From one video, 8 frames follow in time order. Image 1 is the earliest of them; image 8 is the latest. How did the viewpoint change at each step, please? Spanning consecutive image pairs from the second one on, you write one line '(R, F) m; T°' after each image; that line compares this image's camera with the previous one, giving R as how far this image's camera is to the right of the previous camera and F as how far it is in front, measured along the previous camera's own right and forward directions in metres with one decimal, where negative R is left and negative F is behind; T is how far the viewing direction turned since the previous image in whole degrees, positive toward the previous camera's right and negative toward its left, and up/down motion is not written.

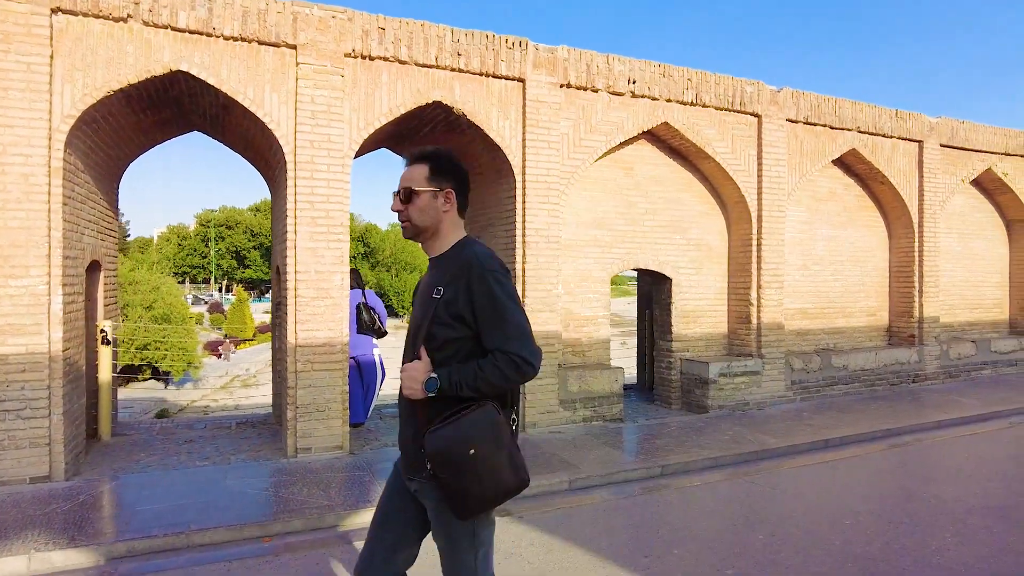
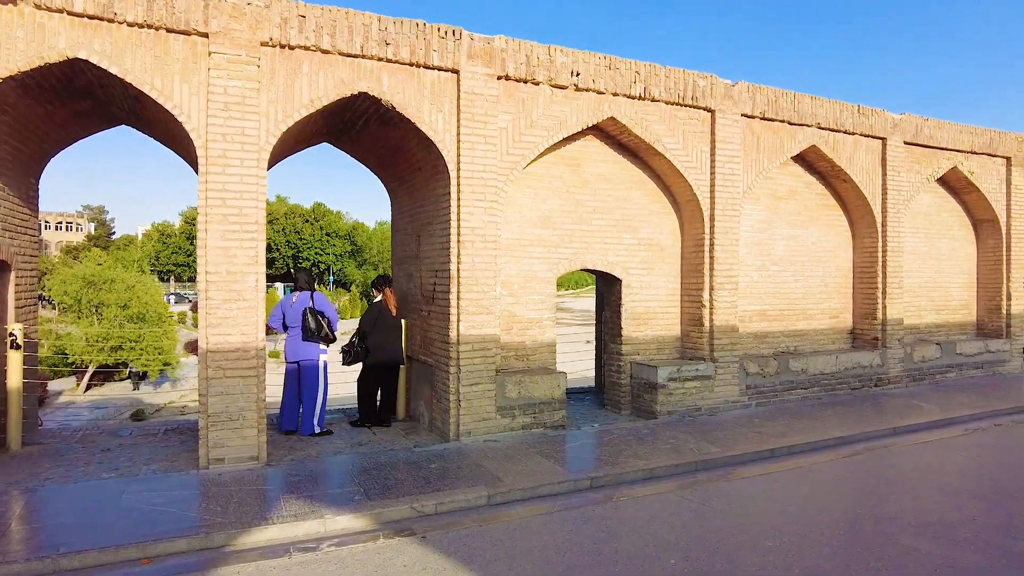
(+0.6, +0.3) m; +1°
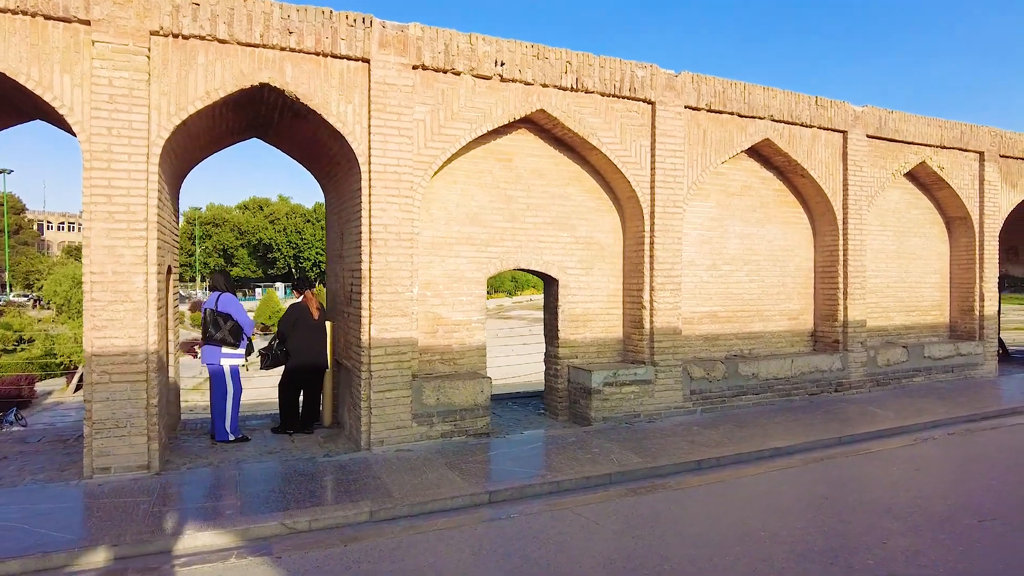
(+0.9, +0.3) m; -1°
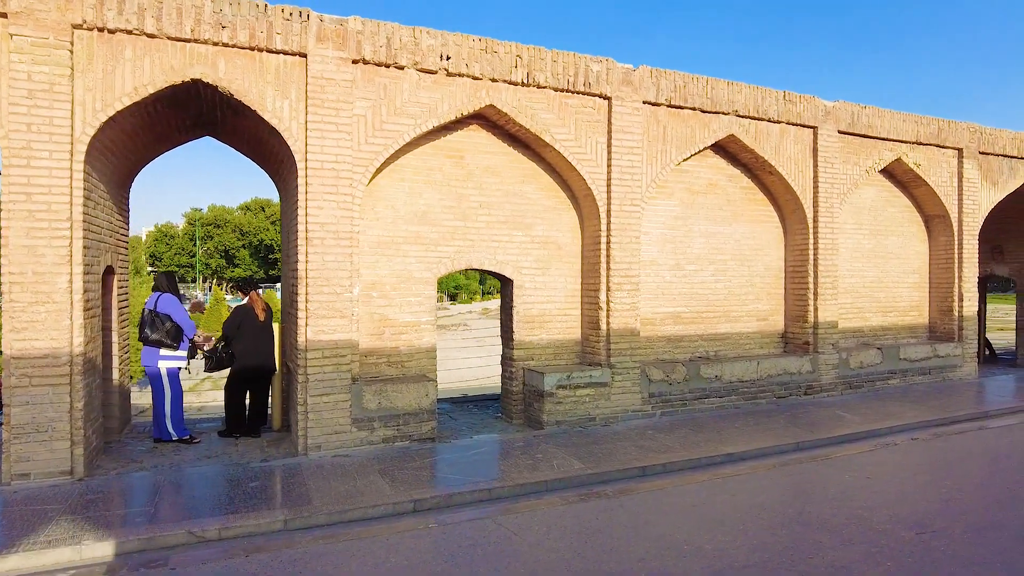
(+0.6, +0.2) m; -1°
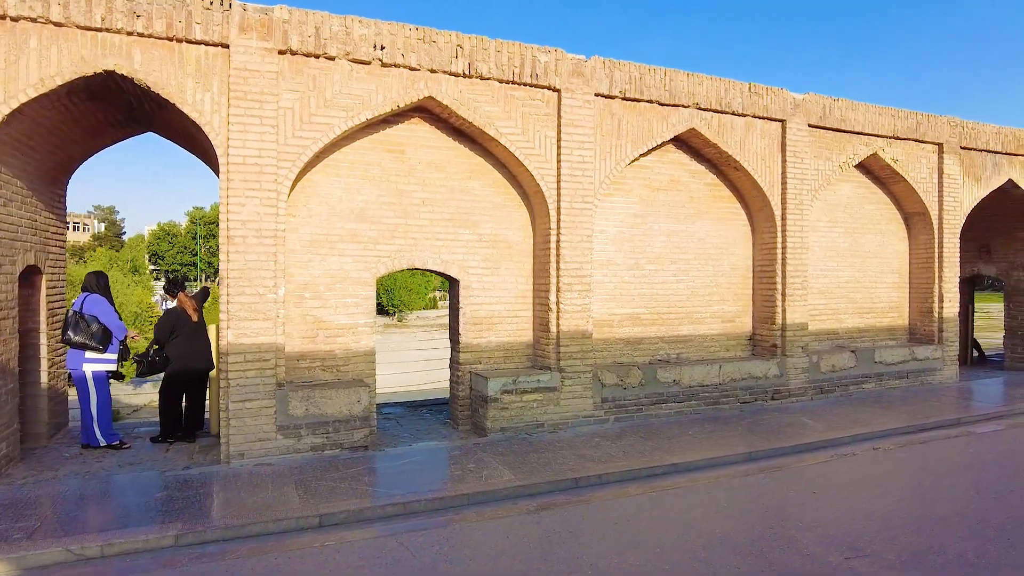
(+0.7, +0.3) m; -1°
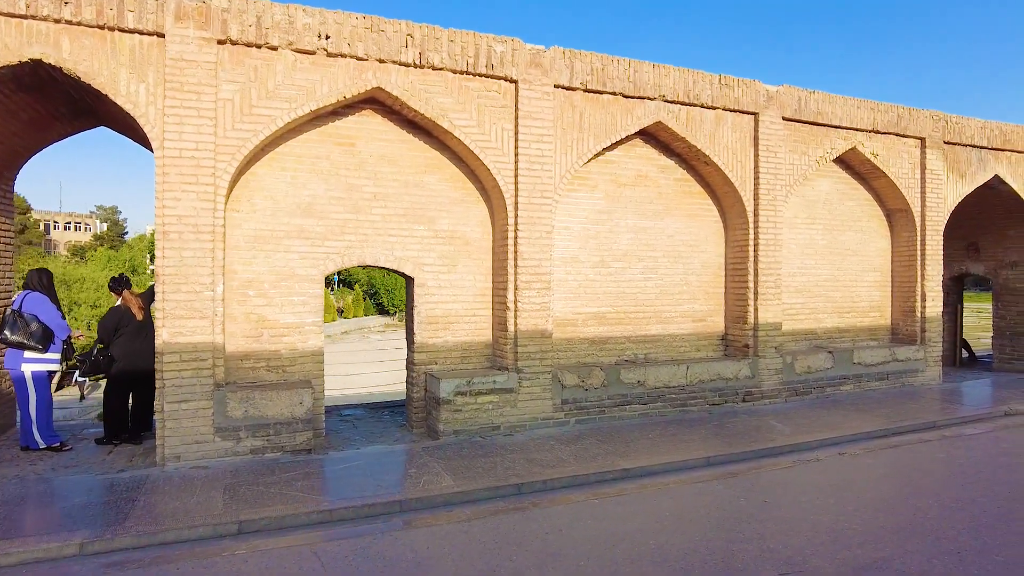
(+0.5, +0.2) m; -1°
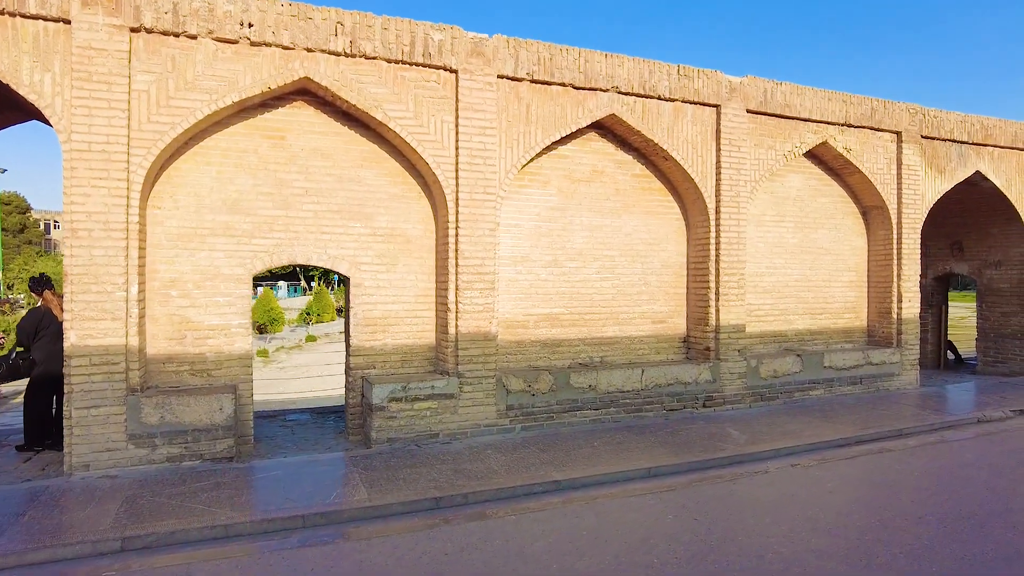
(+0.7, +0.3) m; -1°
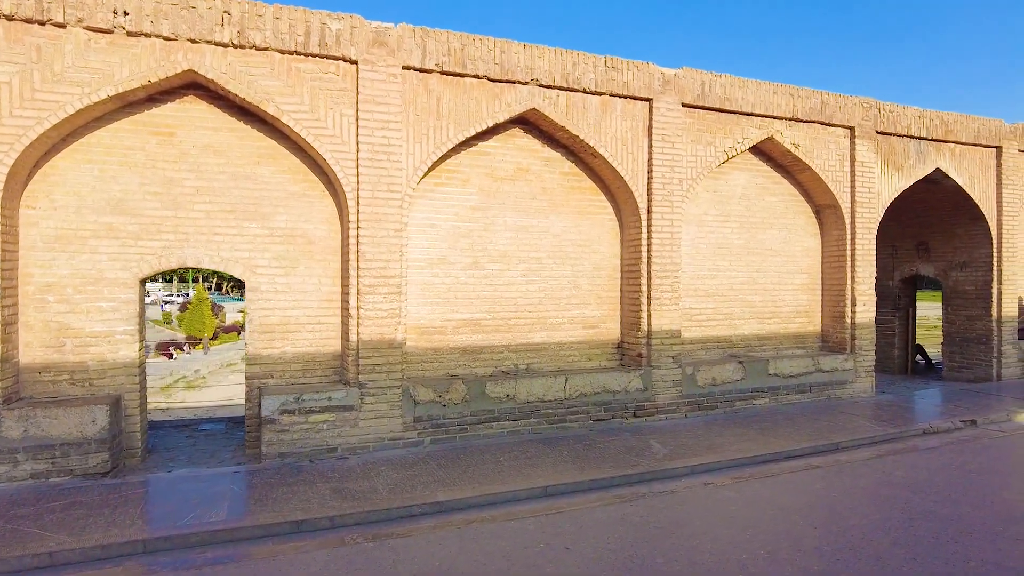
(+0.9, +0.4) m; -1°
